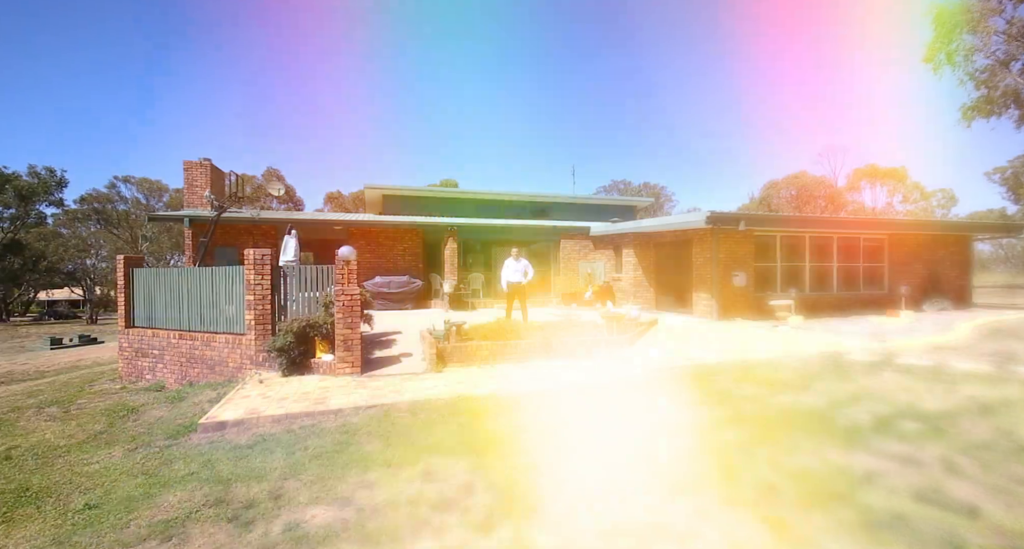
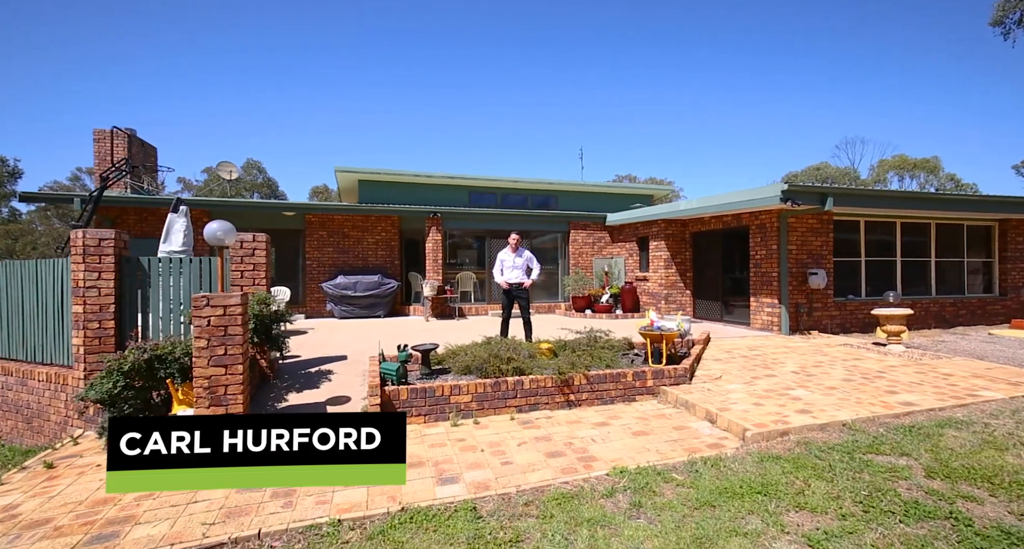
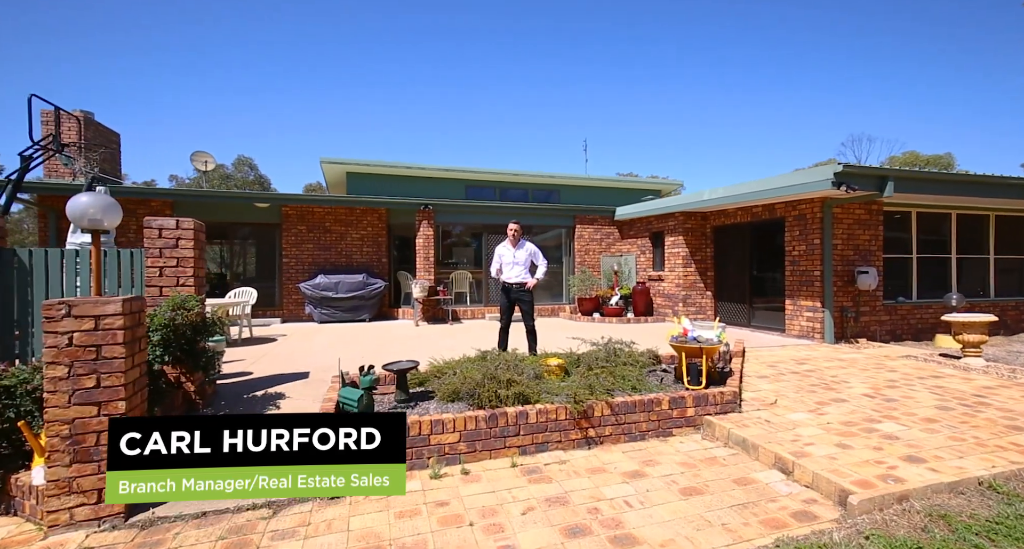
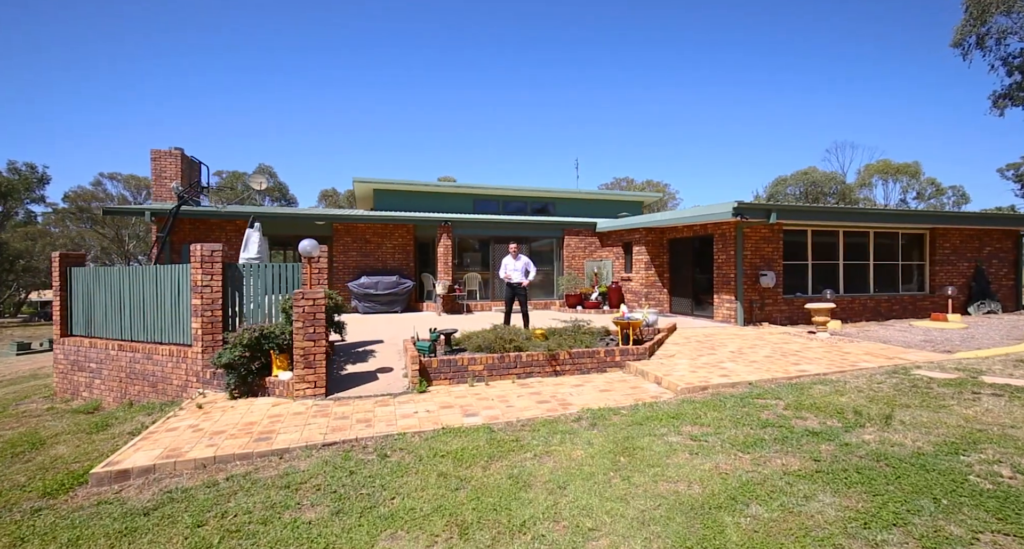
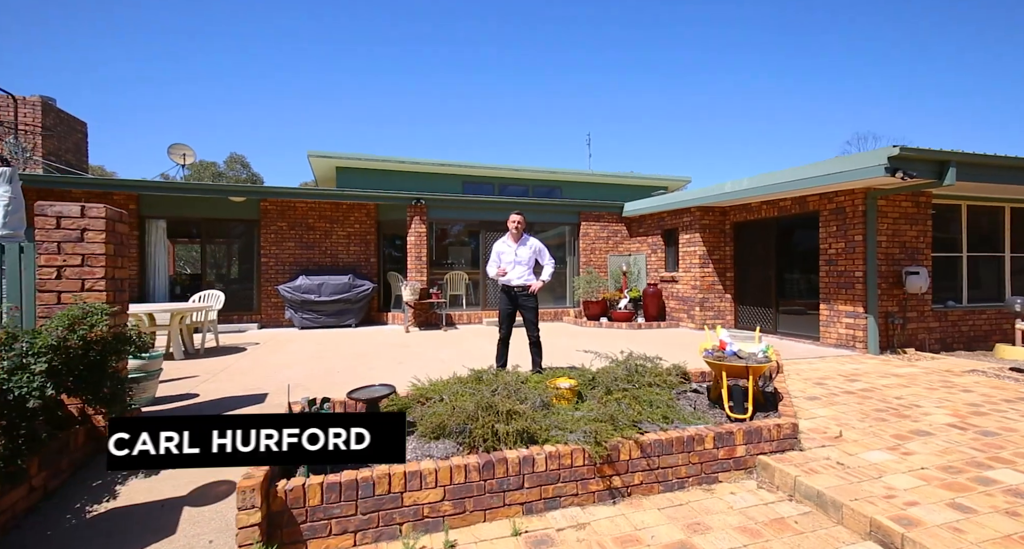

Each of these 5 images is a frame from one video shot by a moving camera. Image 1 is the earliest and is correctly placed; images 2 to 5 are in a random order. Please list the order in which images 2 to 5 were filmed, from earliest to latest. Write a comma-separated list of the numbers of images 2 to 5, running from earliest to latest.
4, 2, 3, 5
